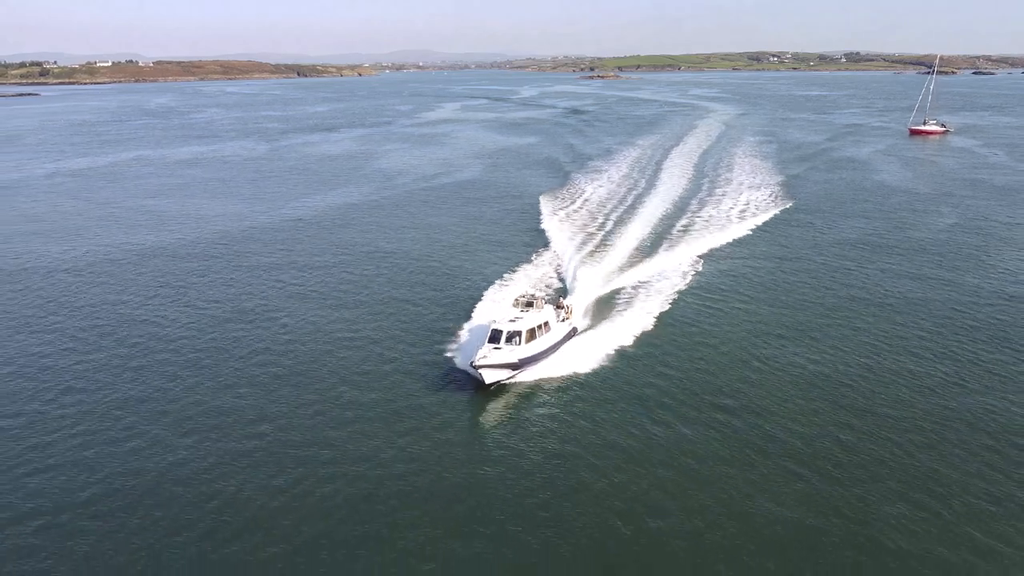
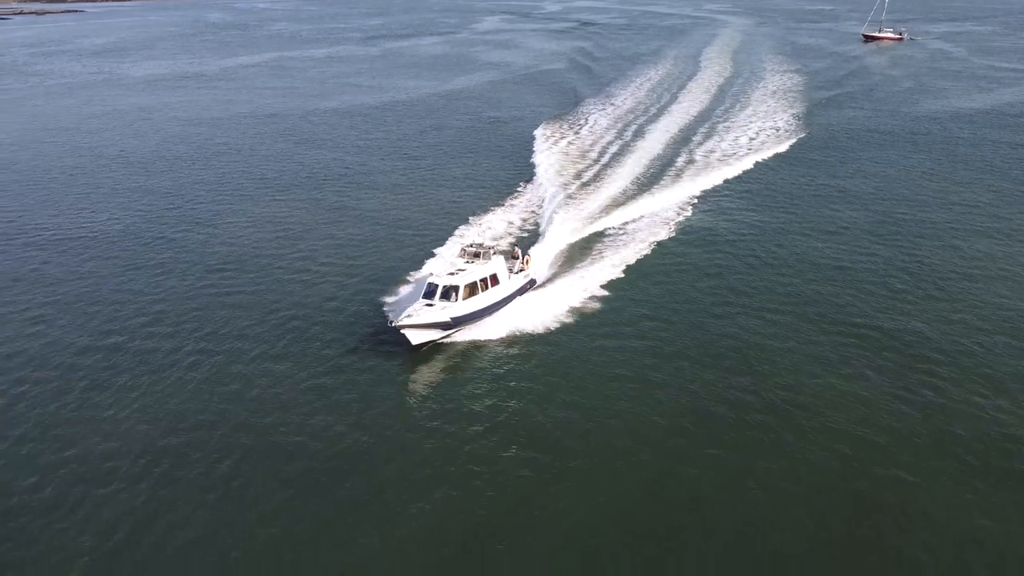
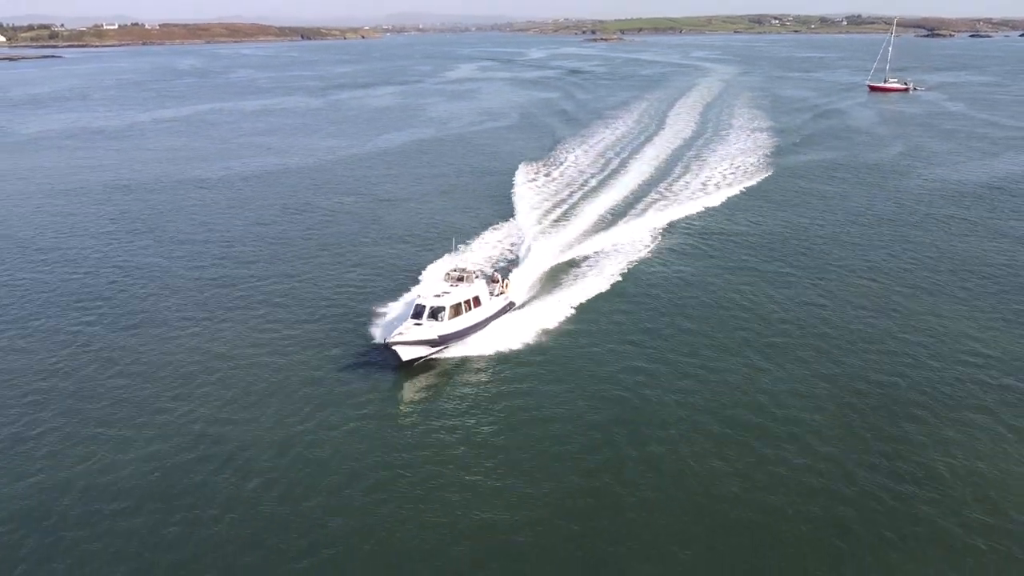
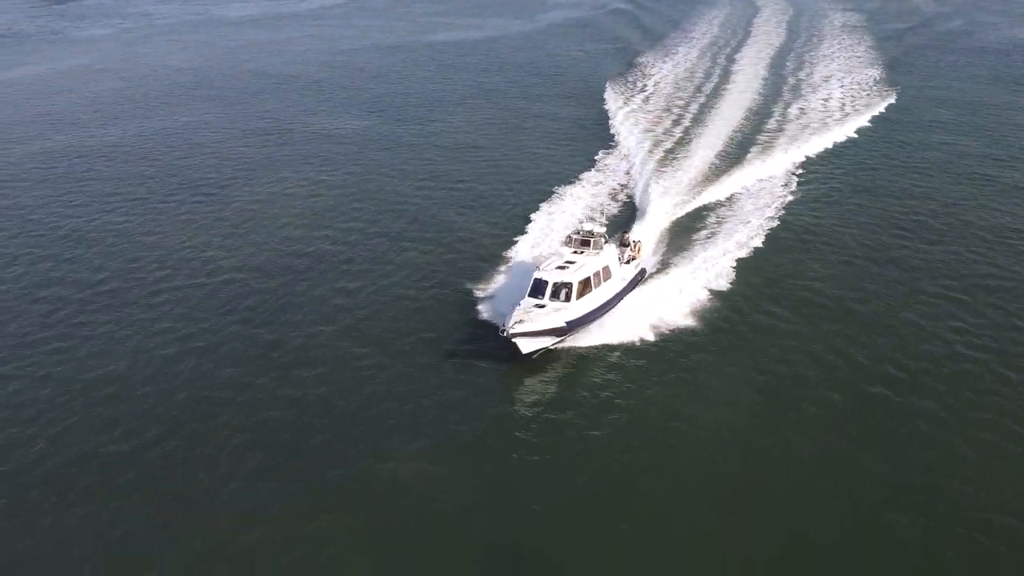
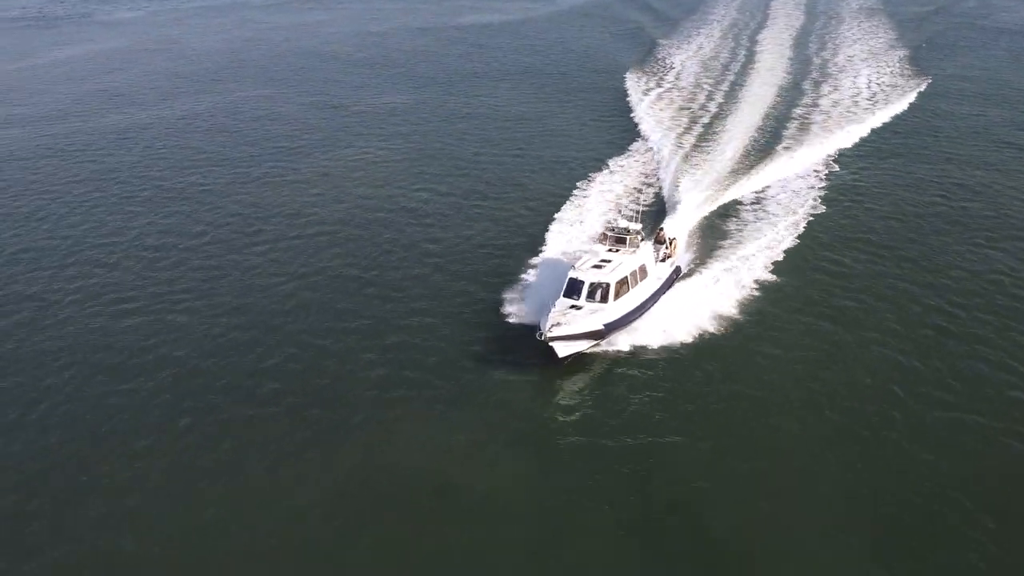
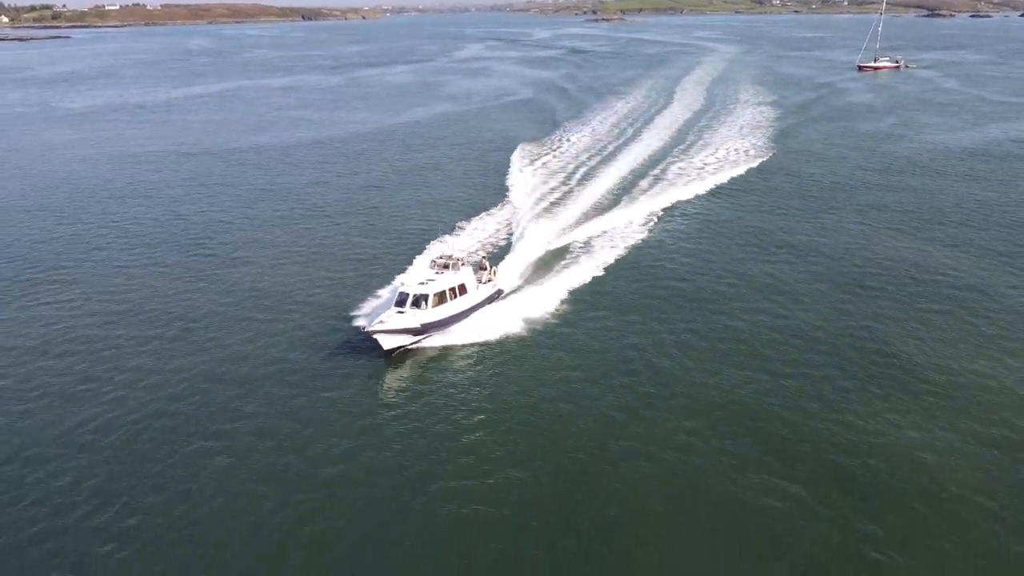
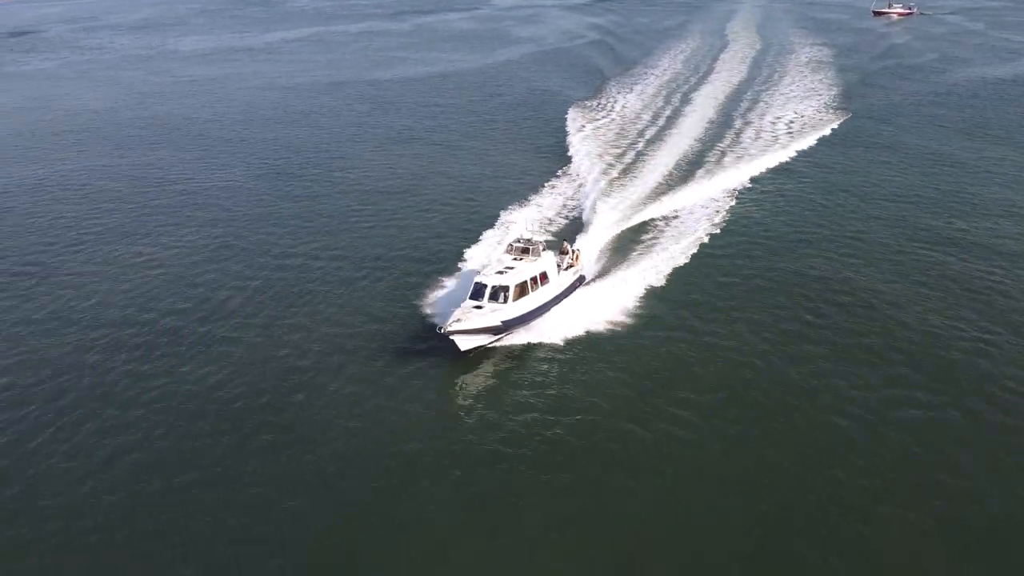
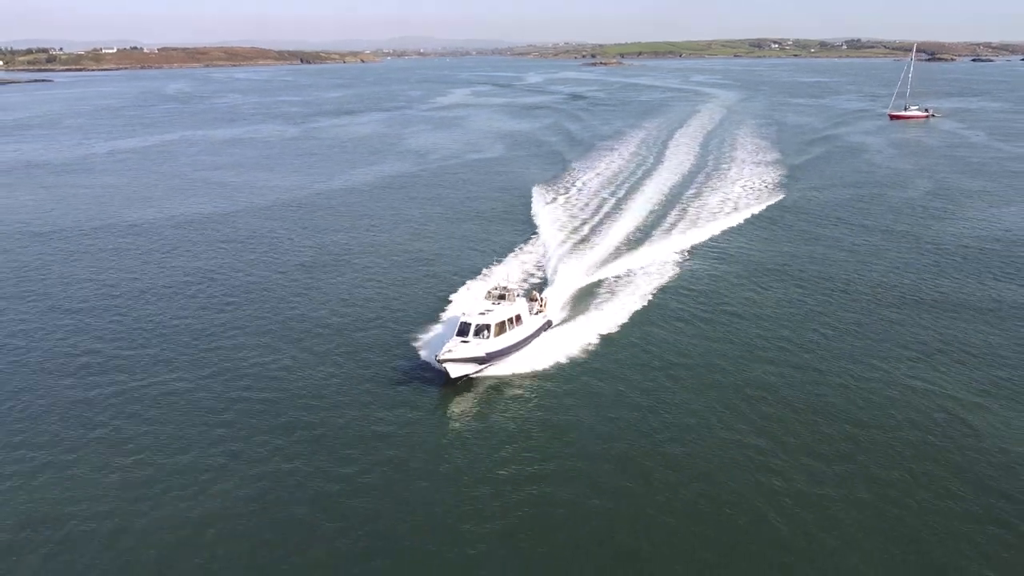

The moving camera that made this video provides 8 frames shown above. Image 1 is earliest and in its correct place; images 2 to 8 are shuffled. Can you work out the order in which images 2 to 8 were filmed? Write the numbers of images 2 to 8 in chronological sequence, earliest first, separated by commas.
8, 3, 6, 2, 7, 4, 5
